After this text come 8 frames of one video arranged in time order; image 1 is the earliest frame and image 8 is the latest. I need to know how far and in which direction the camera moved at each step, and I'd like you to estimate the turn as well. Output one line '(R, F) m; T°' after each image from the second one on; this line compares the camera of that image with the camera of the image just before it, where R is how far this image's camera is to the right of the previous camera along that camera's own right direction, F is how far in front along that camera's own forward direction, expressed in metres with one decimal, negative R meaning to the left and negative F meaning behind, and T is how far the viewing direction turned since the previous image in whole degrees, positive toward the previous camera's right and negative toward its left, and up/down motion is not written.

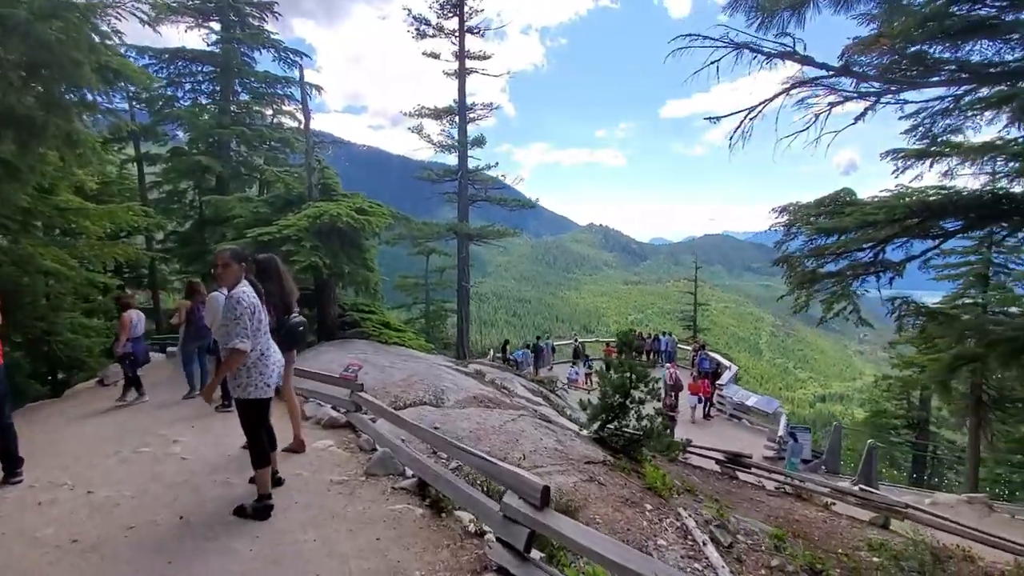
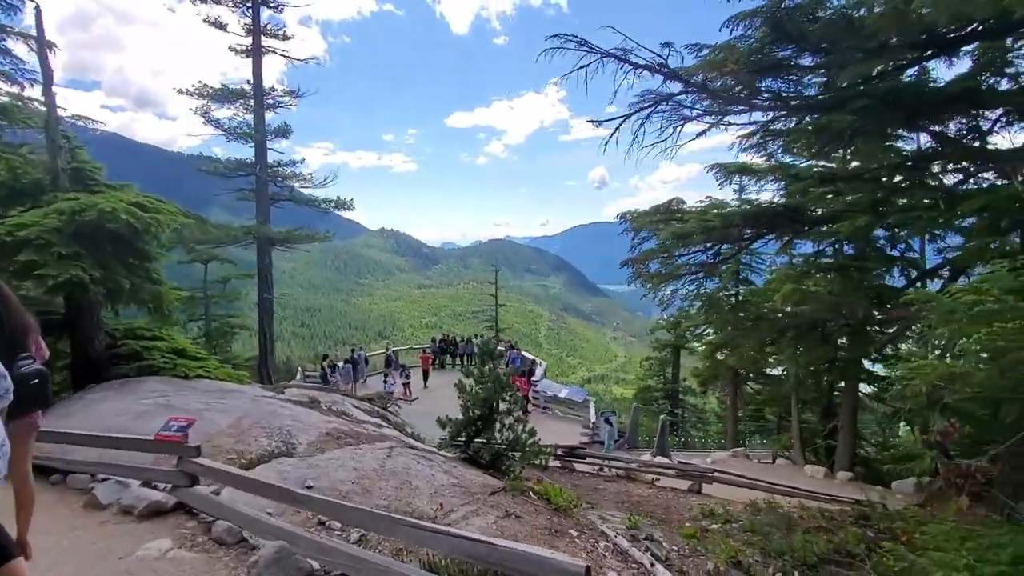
(-1.0, +1.0) m; +23°
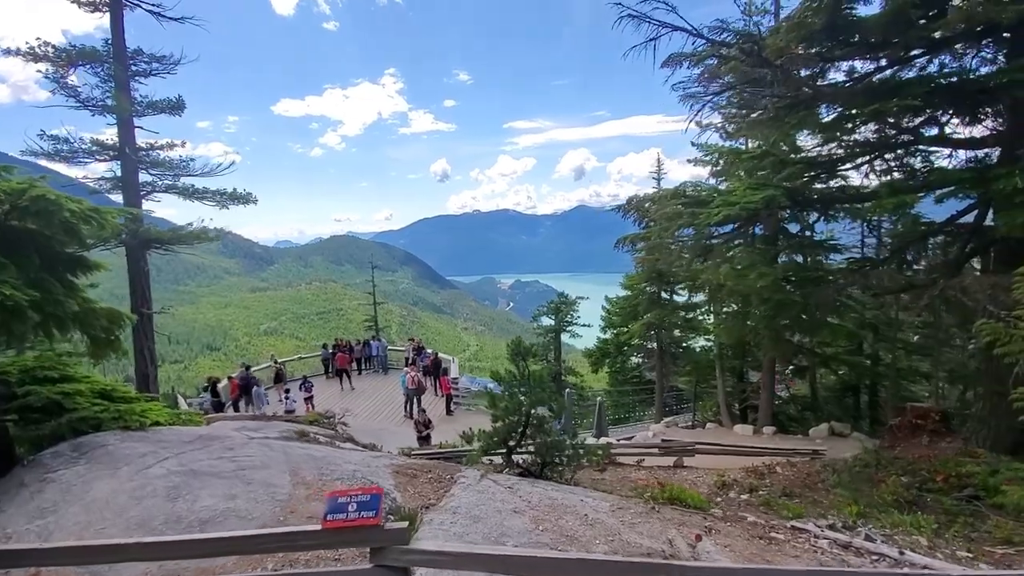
(-2.9, +1.3) m; +17°
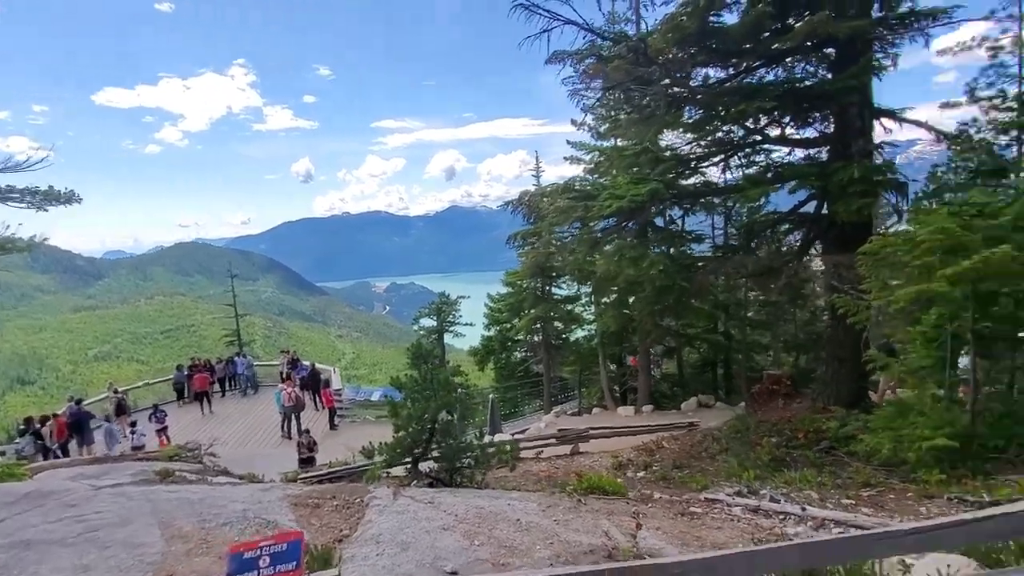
(-0.3, +0.4) m; +14°
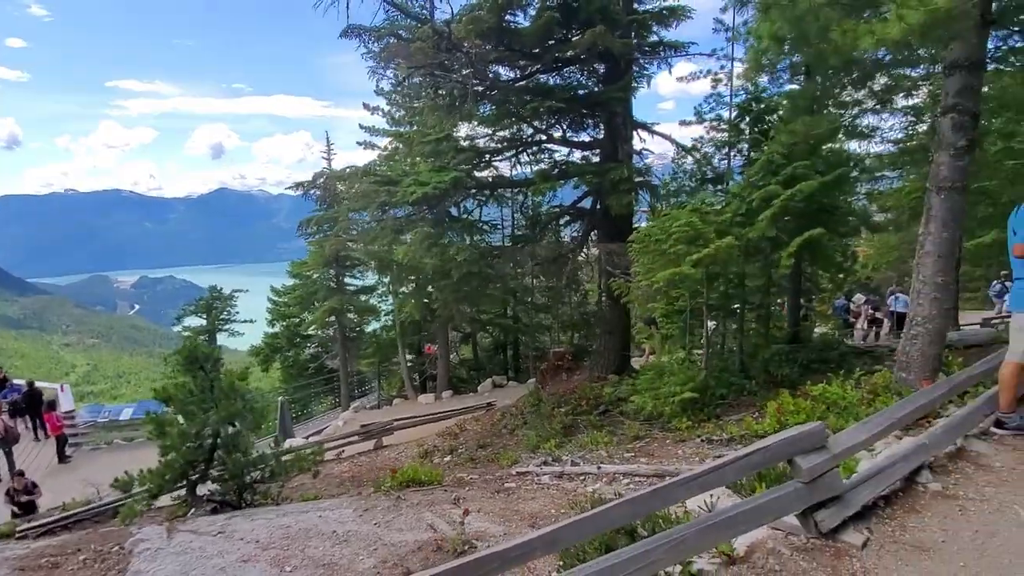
(-0.2, +0.2) m; +23°
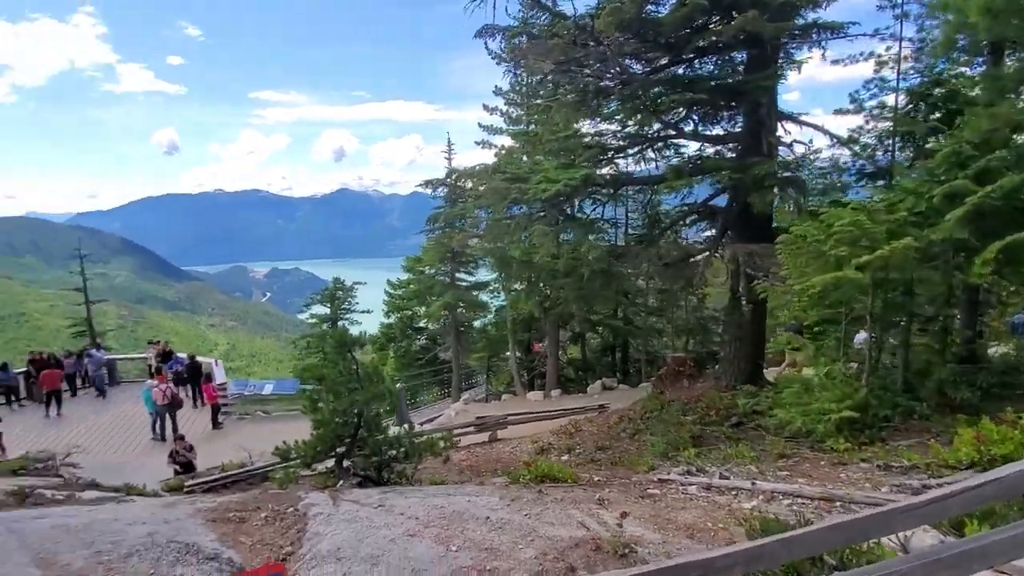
(-0.5, 0.0) m; -11°
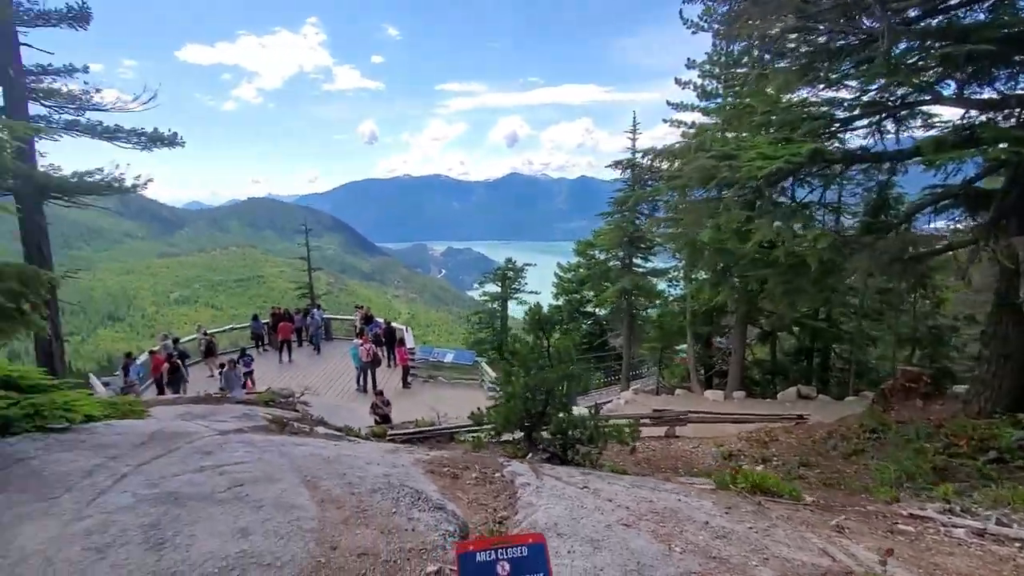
(-0.5, +0.1) m; -18°
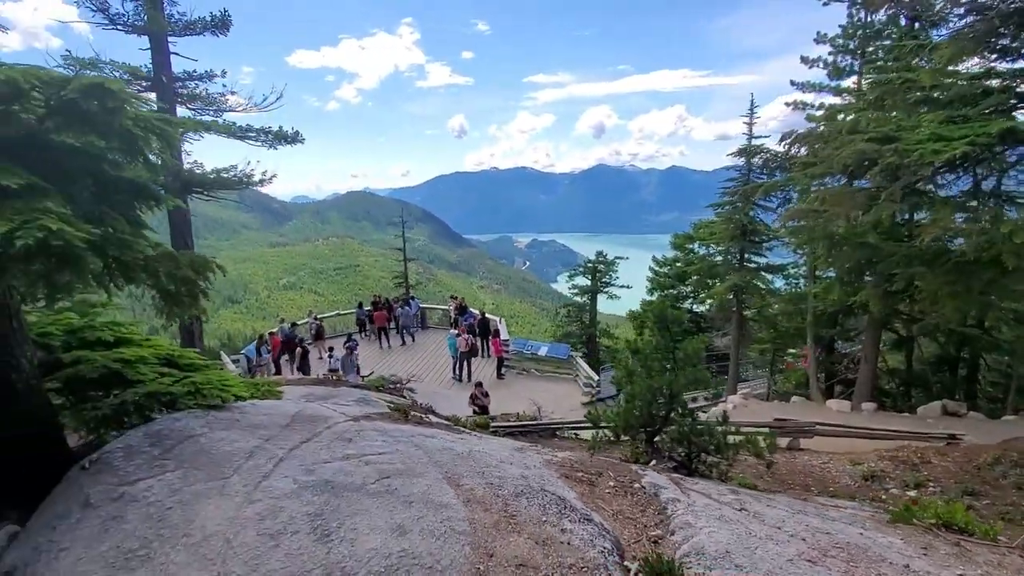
(-0.5, +0.3) m; -9°
